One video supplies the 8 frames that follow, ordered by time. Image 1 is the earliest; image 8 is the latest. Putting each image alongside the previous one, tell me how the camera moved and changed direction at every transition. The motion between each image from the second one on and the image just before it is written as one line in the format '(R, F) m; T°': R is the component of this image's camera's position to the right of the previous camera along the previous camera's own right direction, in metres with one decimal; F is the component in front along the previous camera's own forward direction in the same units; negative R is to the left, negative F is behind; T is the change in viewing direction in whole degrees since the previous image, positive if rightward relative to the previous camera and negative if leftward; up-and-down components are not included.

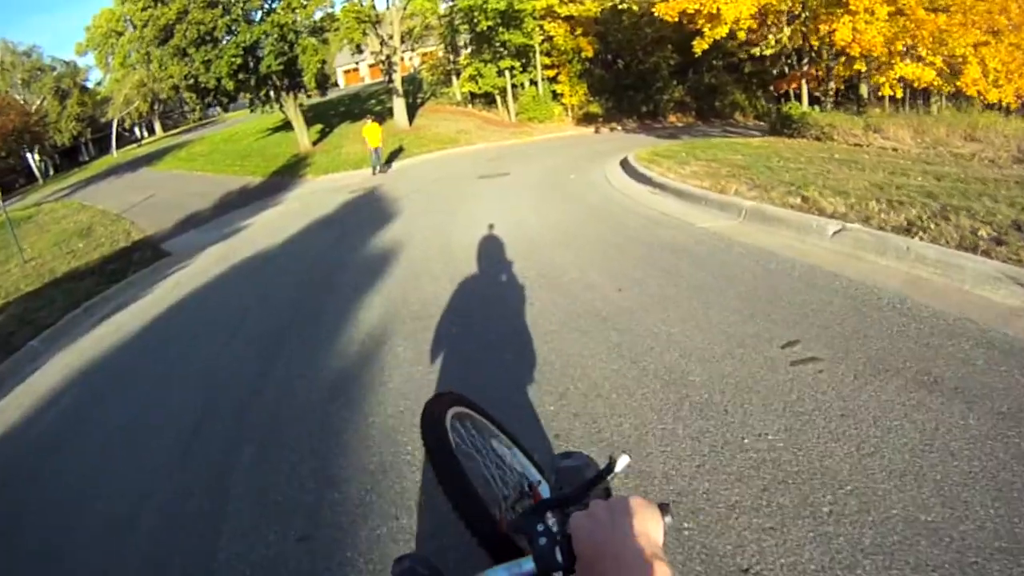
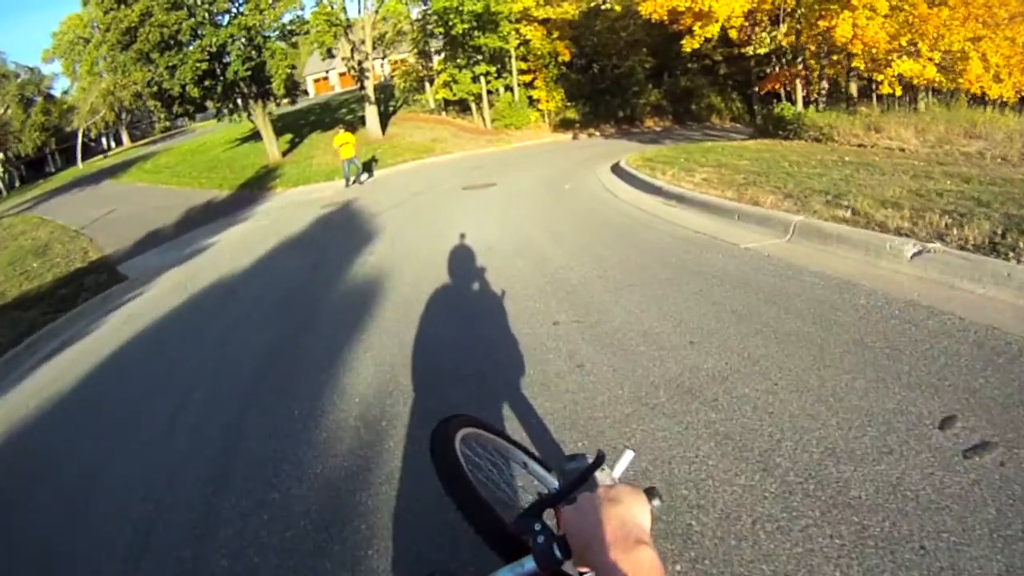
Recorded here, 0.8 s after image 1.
(-0.5, +1.4) m; +2°
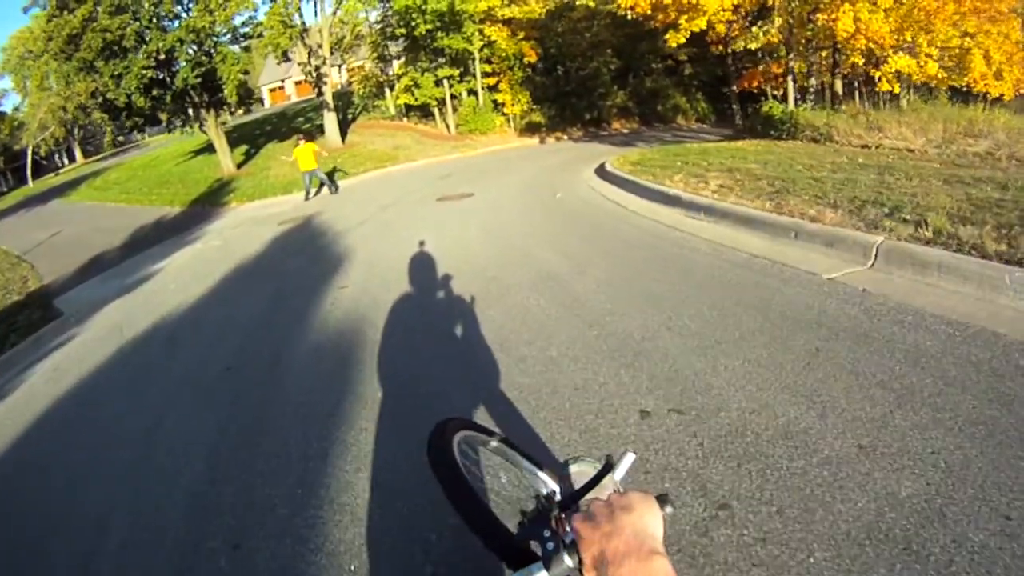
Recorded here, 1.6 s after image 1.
(-0.6, +1.6) m; +3°
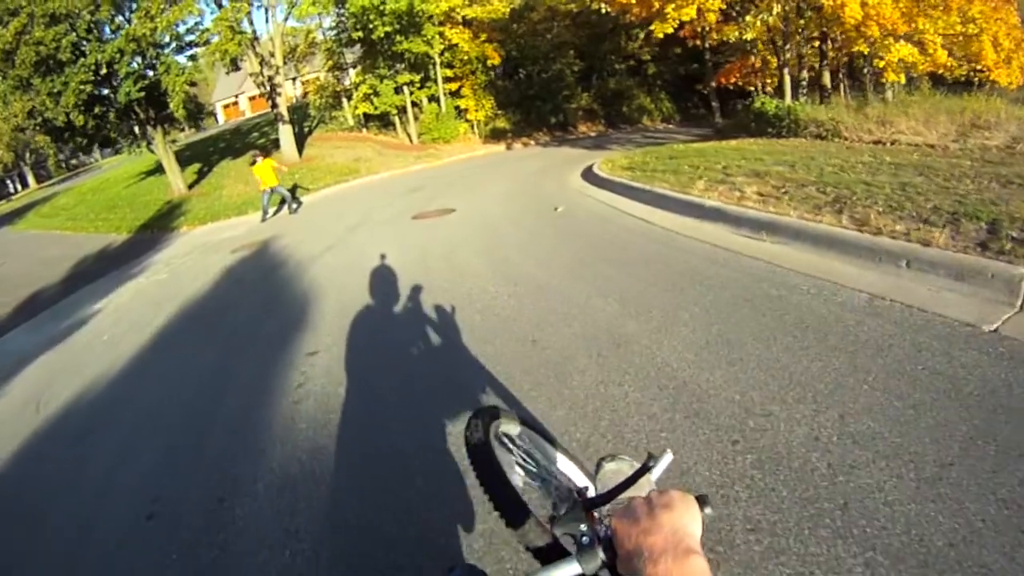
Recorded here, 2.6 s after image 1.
(-0.6, +1.7) m; +3°
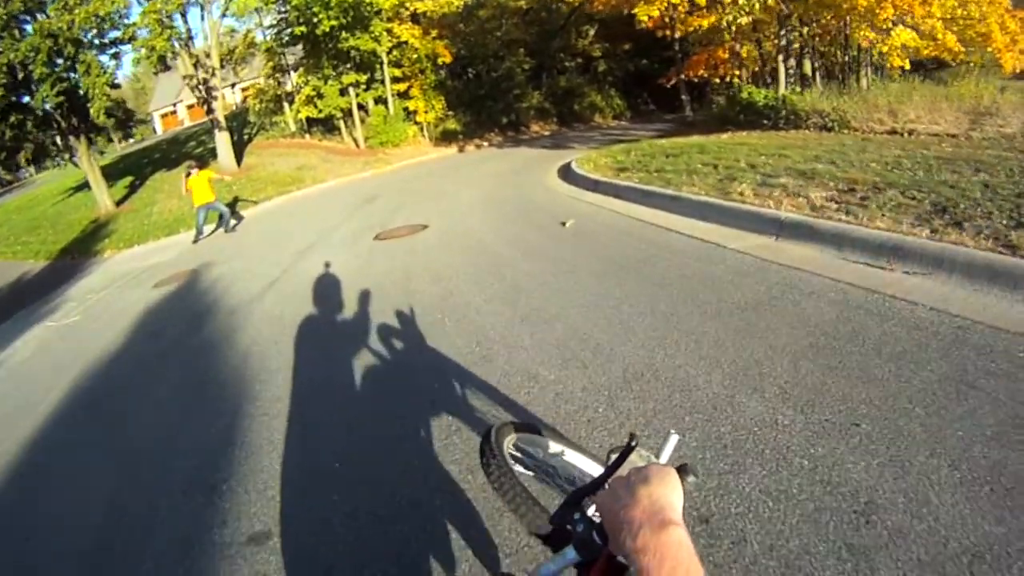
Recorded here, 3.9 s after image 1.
(-0.6, +1.9) m; +4°
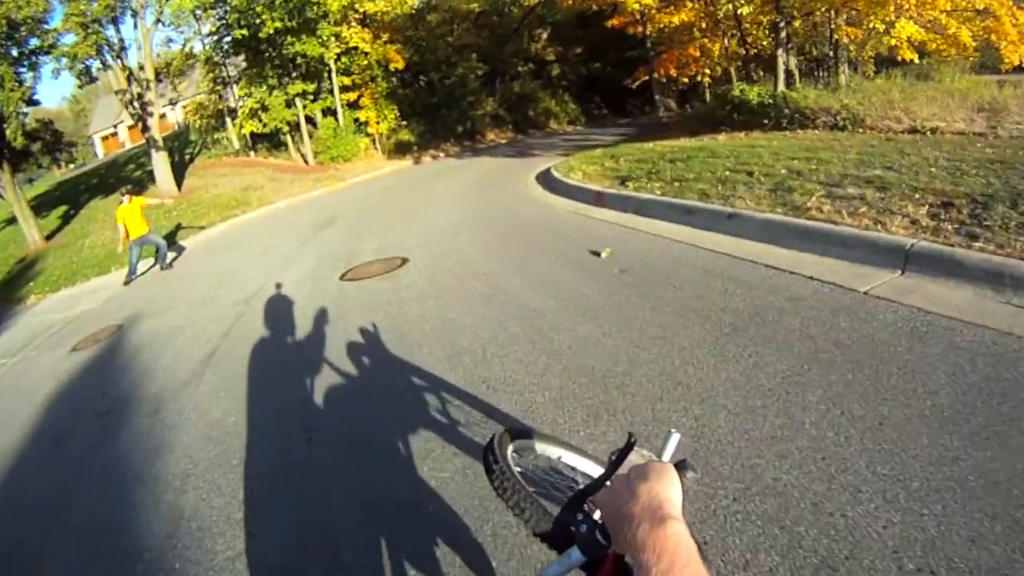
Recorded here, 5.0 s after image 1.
(-0.5, +1.7) m; +4°
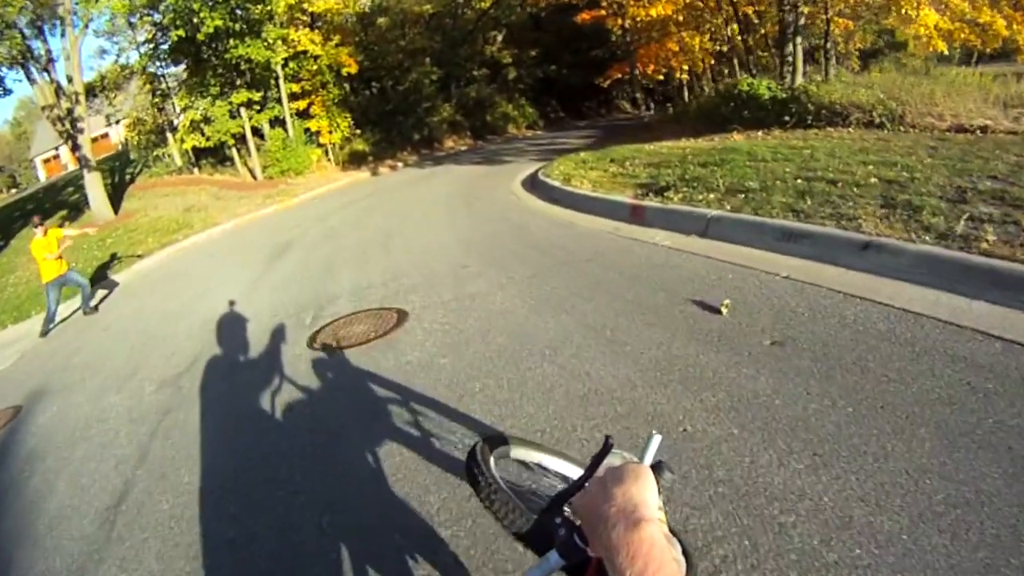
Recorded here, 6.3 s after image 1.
(-0.6, +1.9) m; +3°
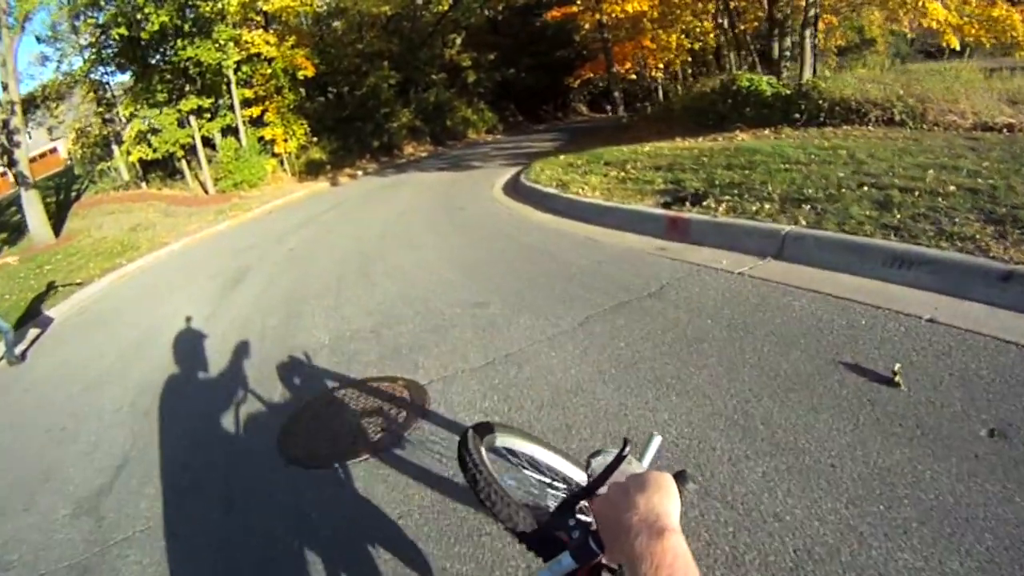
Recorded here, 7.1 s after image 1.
(-0.5, +1.2) m; +3°
